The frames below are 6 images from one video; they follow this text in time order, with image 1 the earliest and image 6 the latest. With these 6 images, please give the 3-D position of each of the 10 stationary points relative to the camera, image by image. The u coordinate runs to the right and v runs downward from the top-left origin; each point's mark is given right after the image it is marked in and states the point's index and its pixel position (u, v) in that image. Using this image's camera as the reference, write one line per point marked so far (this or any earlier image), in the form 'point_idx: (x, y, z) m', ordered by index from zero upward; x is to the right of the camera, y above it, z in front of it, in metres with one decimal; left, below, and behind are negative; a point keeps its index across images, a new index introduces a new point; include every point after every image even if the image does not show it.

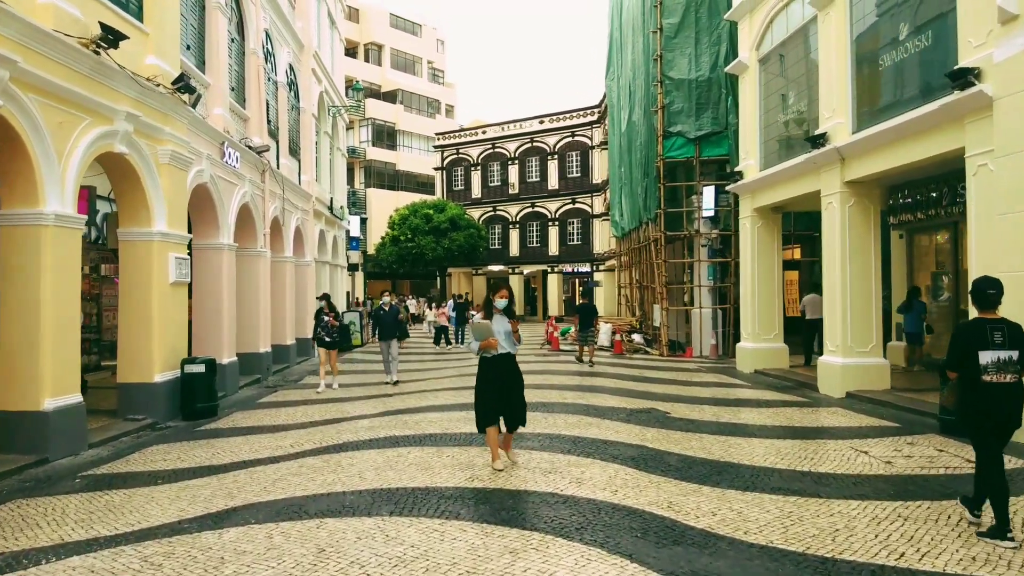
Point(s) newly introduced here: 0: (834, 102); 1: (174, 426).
0: (+5.1, +2.9, +12.5) m
1: (-4.6, -1.9, +10.8) m
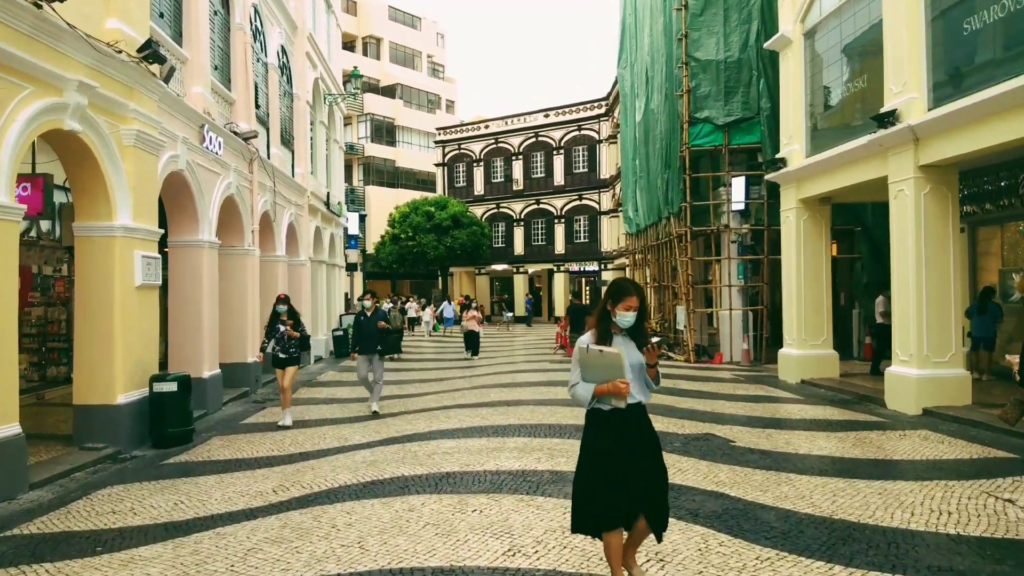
0: (+5.4, +2.9, +10.9) m
1: (-4.3, -2.0, +9.2) m
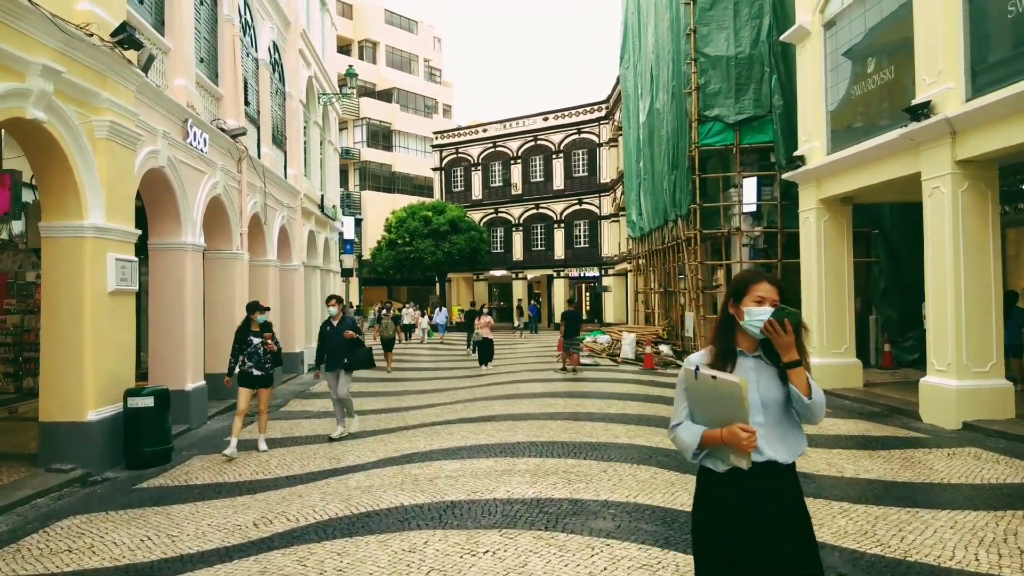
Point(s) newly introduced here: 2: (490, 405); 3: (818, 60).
0: (+5.4, +2.9, +10.1) m
1: (-4.2, -2.0, +8.3) m
2: (-0.3, -1.7, +11.6) m
3: (+5.2, +3.9, +13.4) m
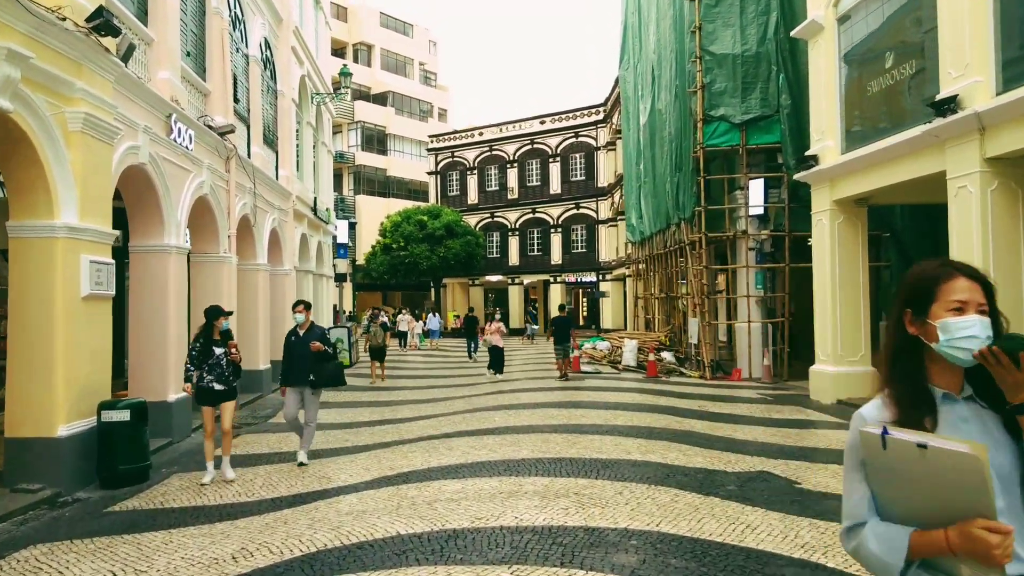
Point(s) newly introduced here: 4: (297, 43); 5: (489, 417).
0: (+5.5, +2.8, +9.6) m
1: (-4.2, -2.1, +7.7) m
2: (-0.3, -1.8, +11.0) m
3: (+5.2, +3.8, +12.9) m
4: (-5.3, +6.1, +19.6) m
5: (-0.3, -1.8, +10.9) m
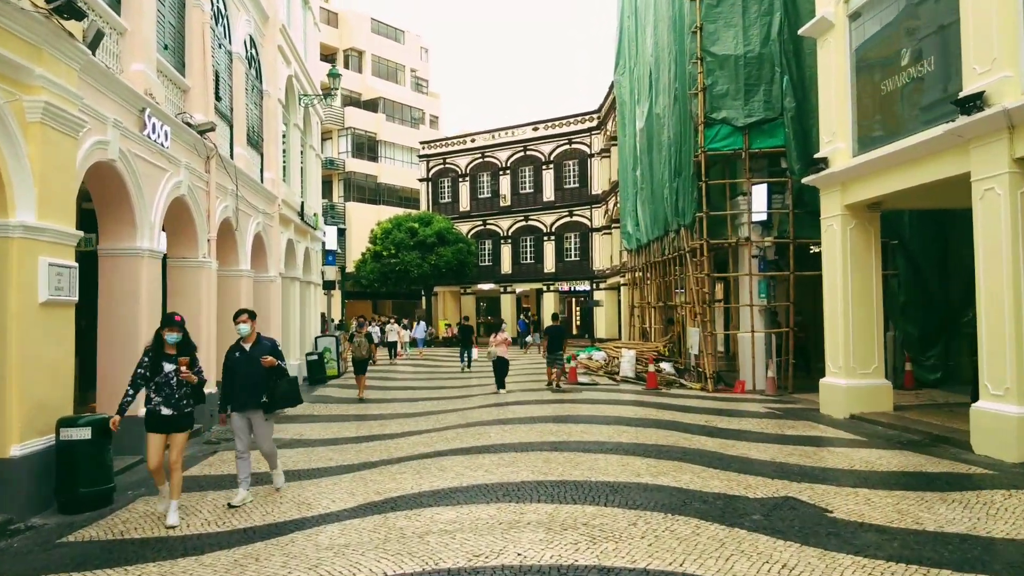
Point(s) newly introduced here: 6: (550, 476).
0: (+5.5, +2.7, +9.0) m
1: (-4.2, -2.1, +7.0) m
2: (-0.4, -1.9, +10.3) m
3: (+5.2, +3.6, +12.3) m
4: (-5.5, +5.9, +18.9) m
5: (-0.3, -1.9, +10.2) m
6: (+0.4, -1.8, +7.4) m
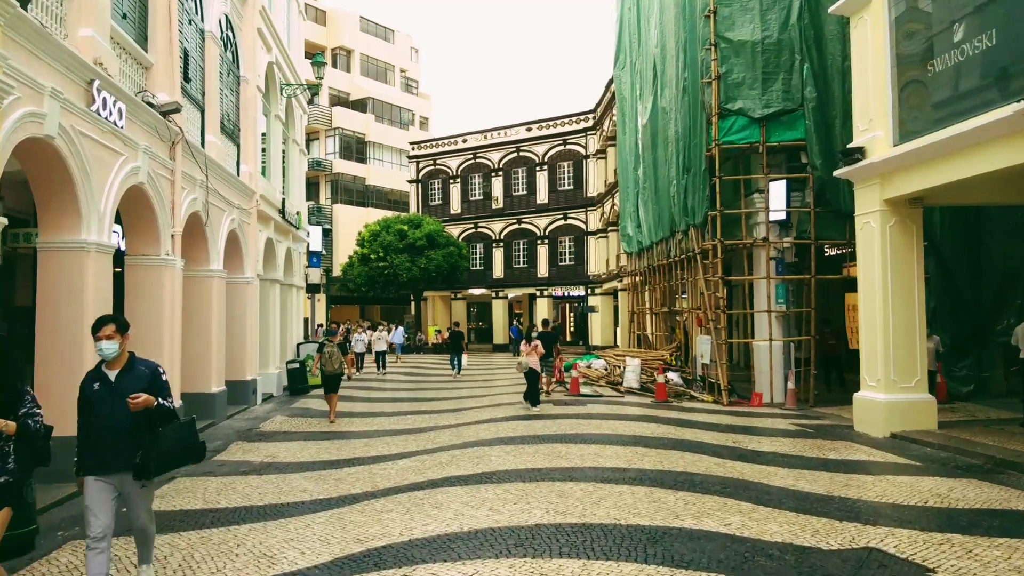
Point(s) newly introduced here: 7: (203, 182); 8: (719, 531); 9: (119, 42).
0: (+5.5, +2.7, +7.8) m
1: (-4.1, -2.1, +5.6) m
2: (-0.3, -1.9, +9.0) m
3: (+5.2, +3.6, +11.1) m
4: (-5.5, +5.8, +17.6) m
5: (-0.3, -1.9, +8.9) m
6: (+0.4, -1.8, +6.1) m
7: (-4.9, +1.7, +12.5) m
8: (+1.5, -1.7, +5.7) m
9: (-4.9, +3.1, +9.9) m
